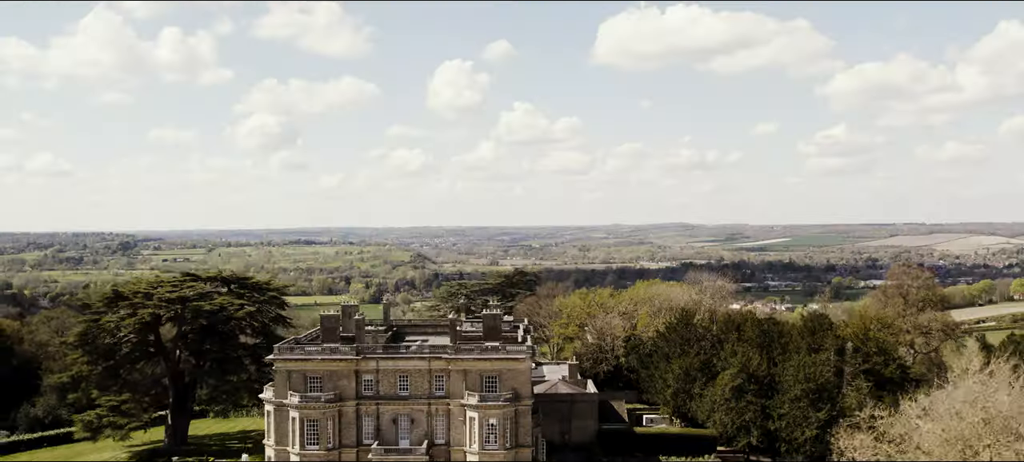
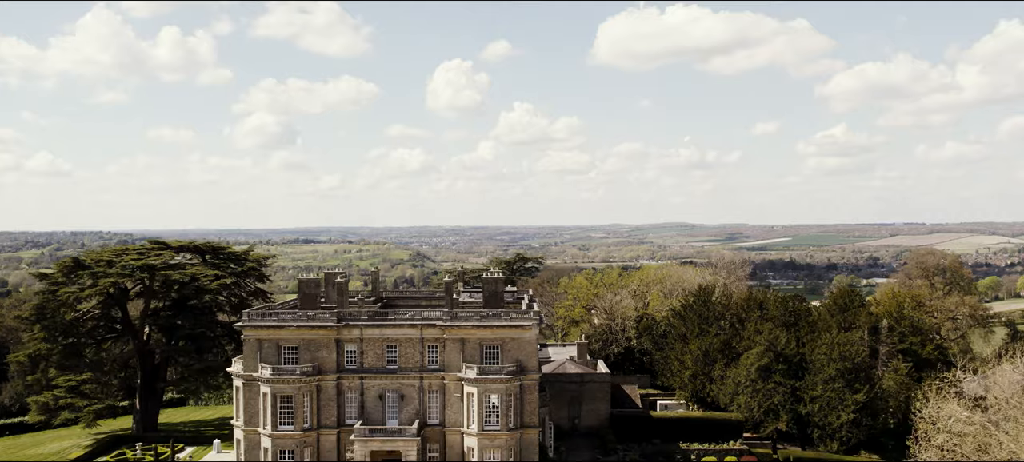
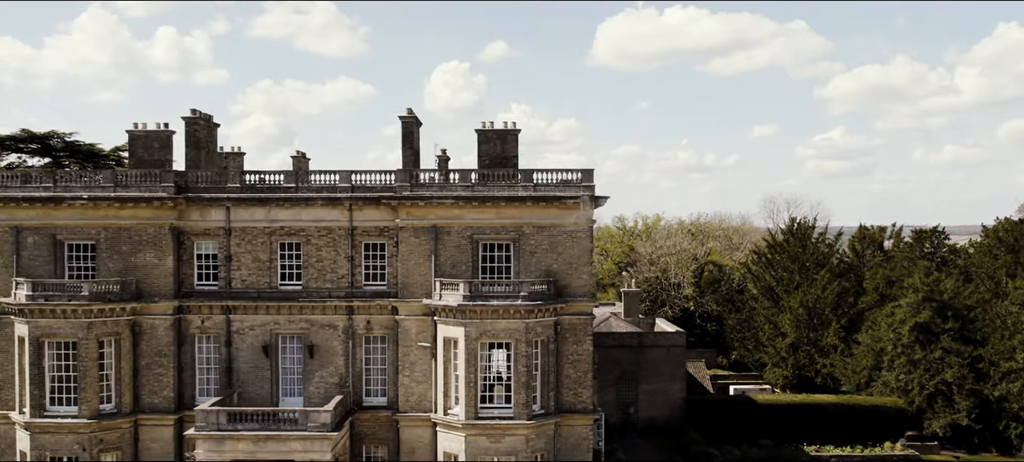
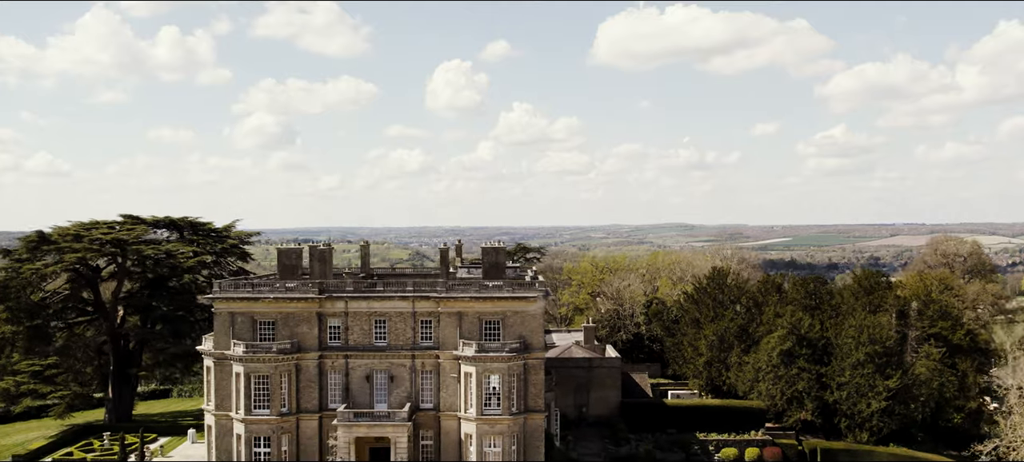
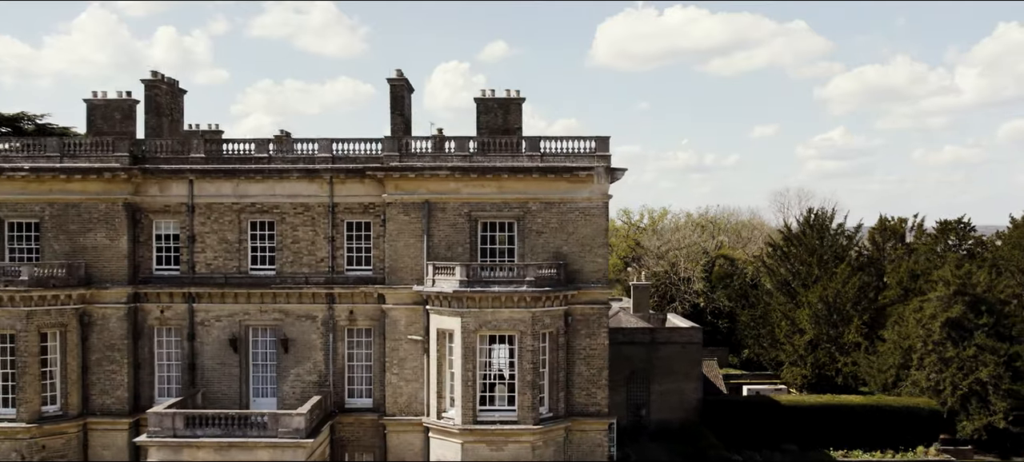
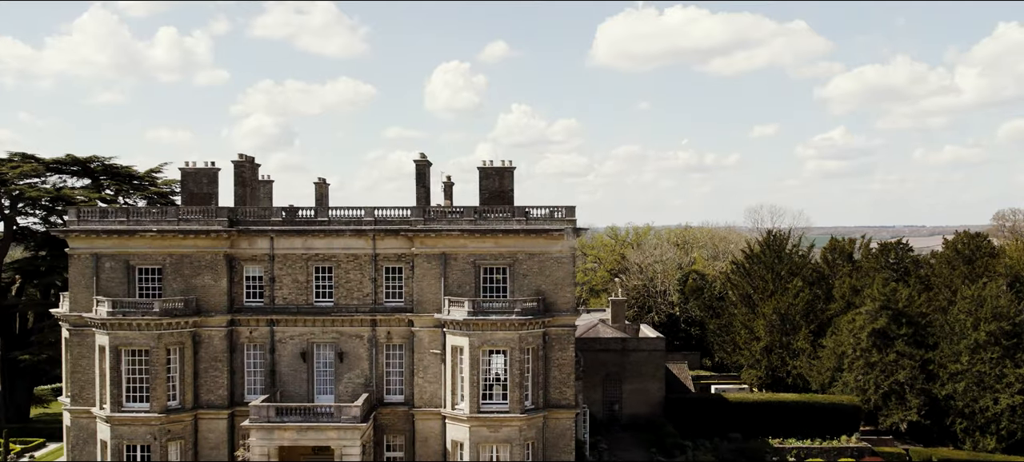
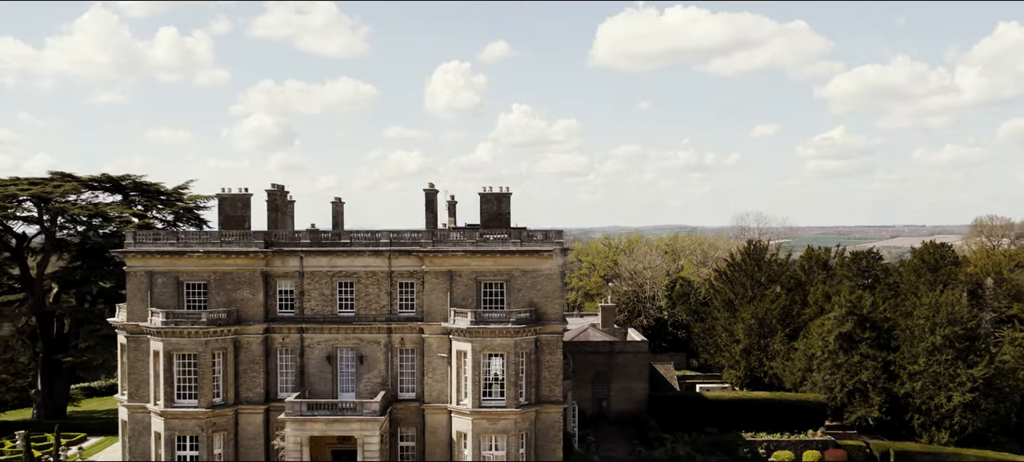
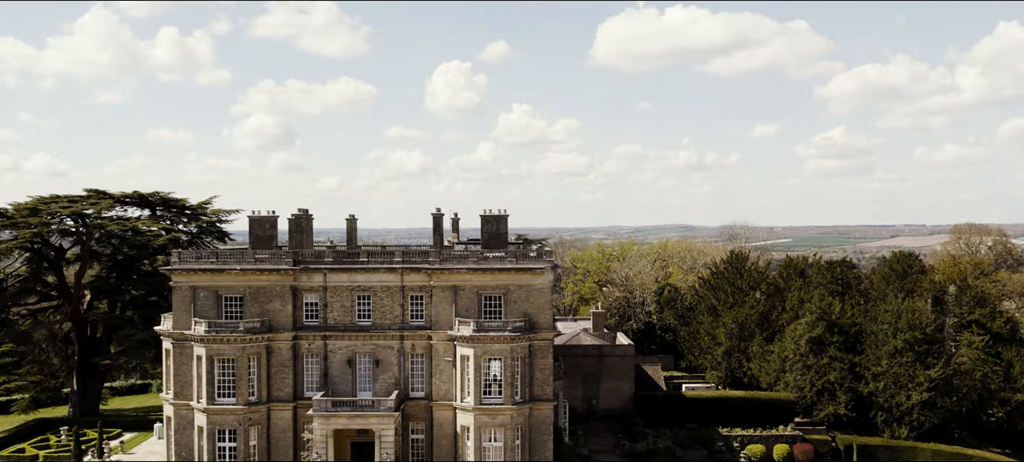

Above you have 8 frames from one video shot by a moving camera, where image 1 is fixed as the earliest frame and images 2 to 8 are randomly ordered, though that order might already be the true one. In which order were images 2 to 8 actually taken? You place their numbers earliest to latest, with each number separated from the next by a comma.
2, 4, 8, 7, 6, 3, 5
